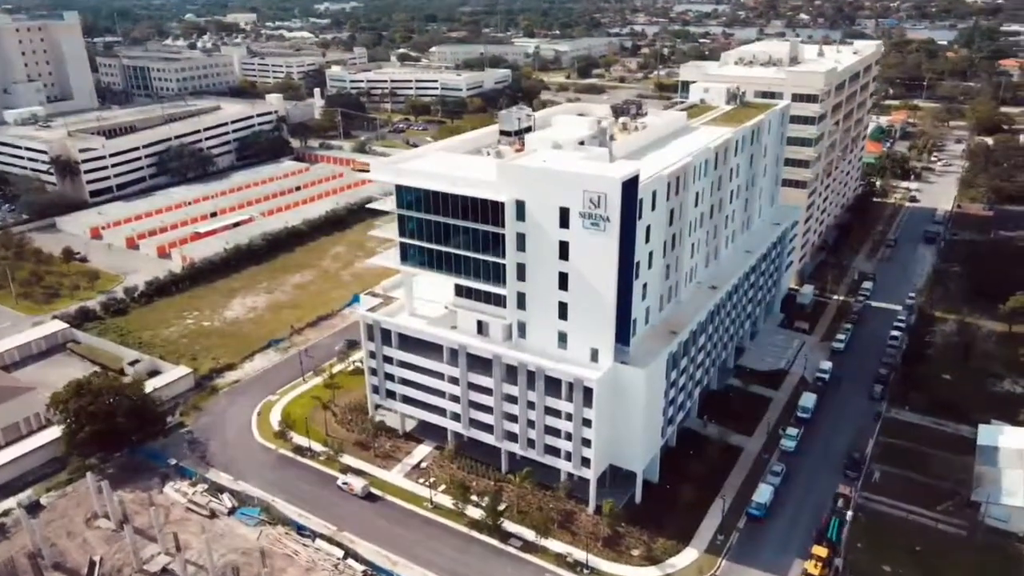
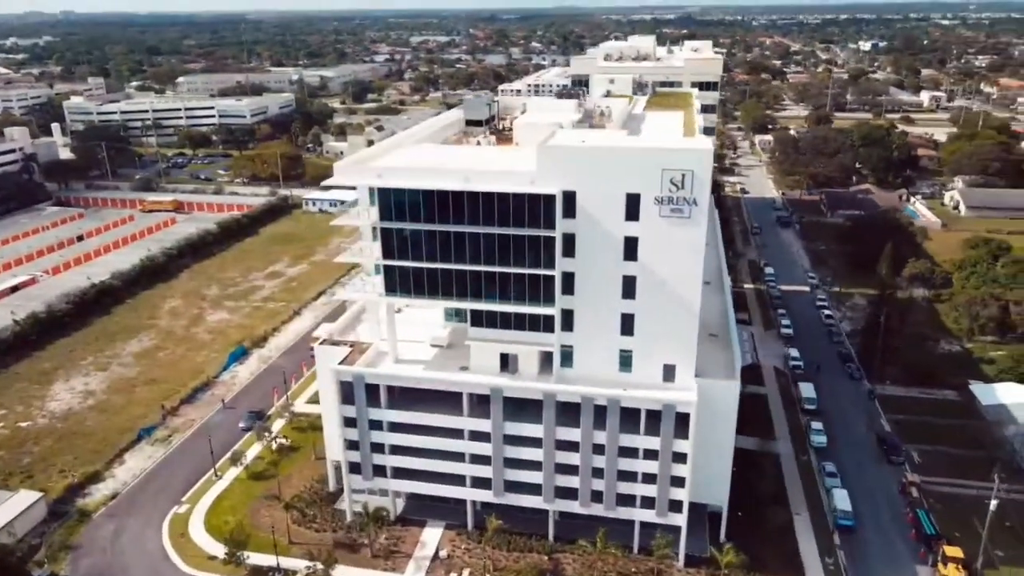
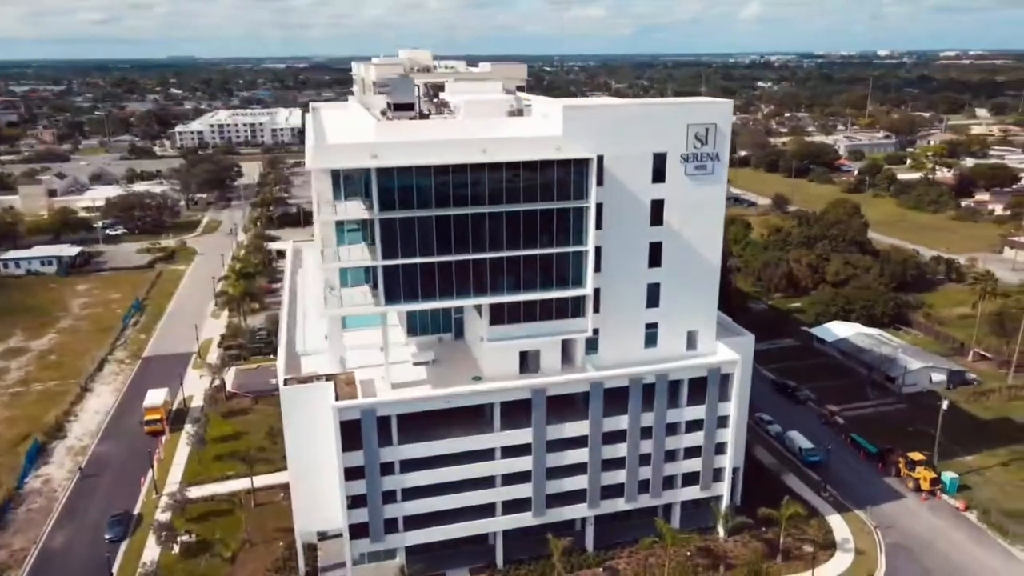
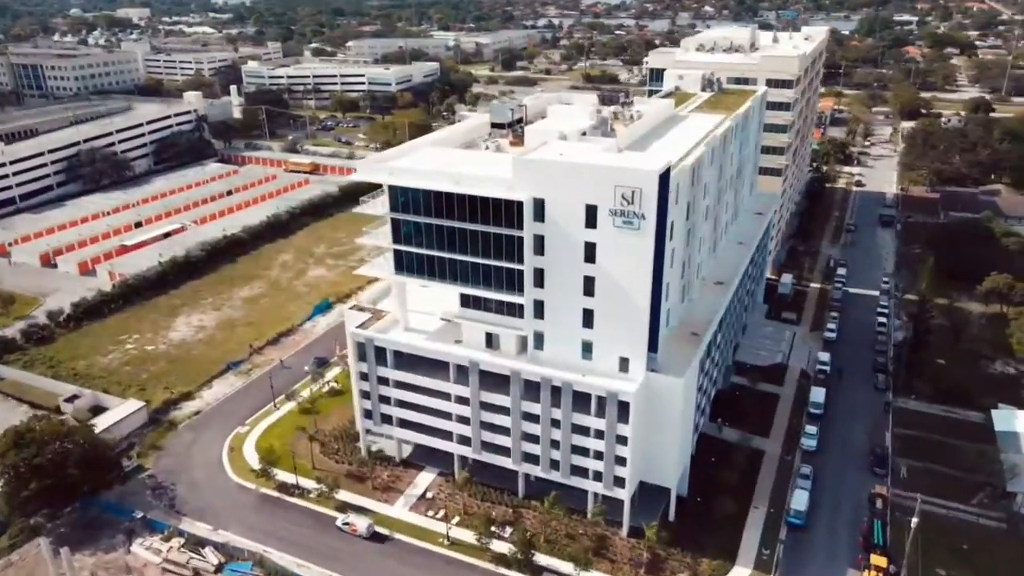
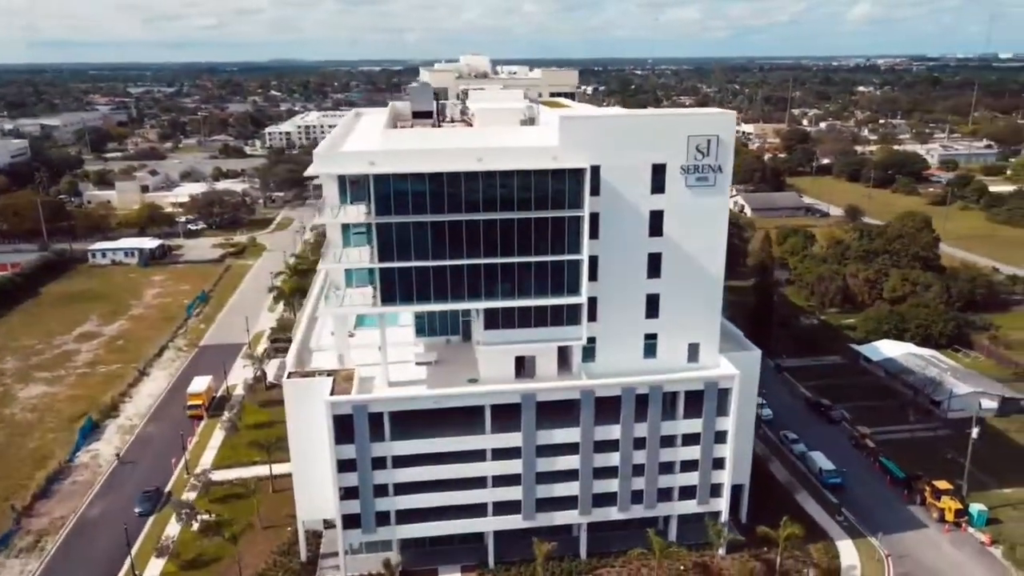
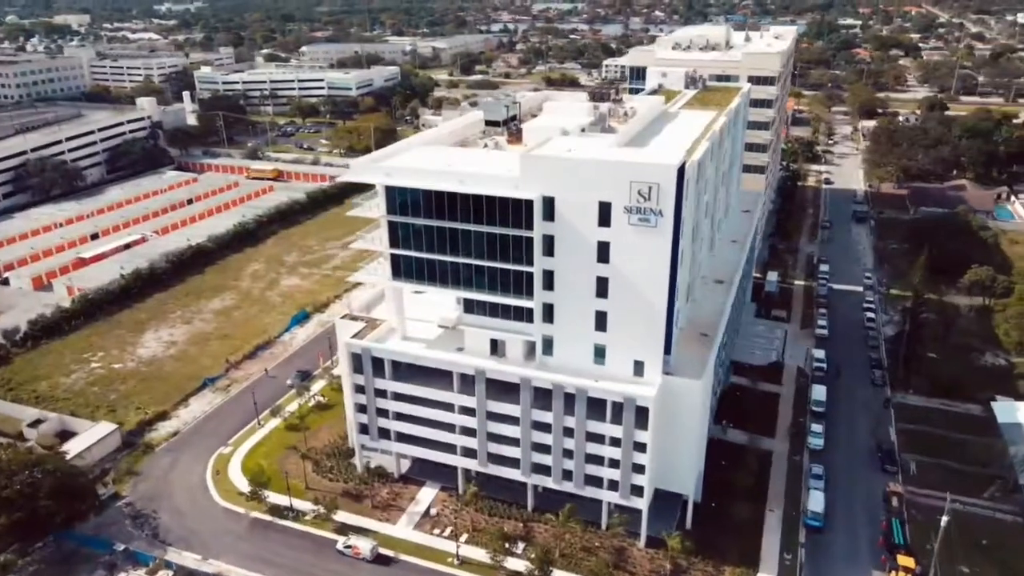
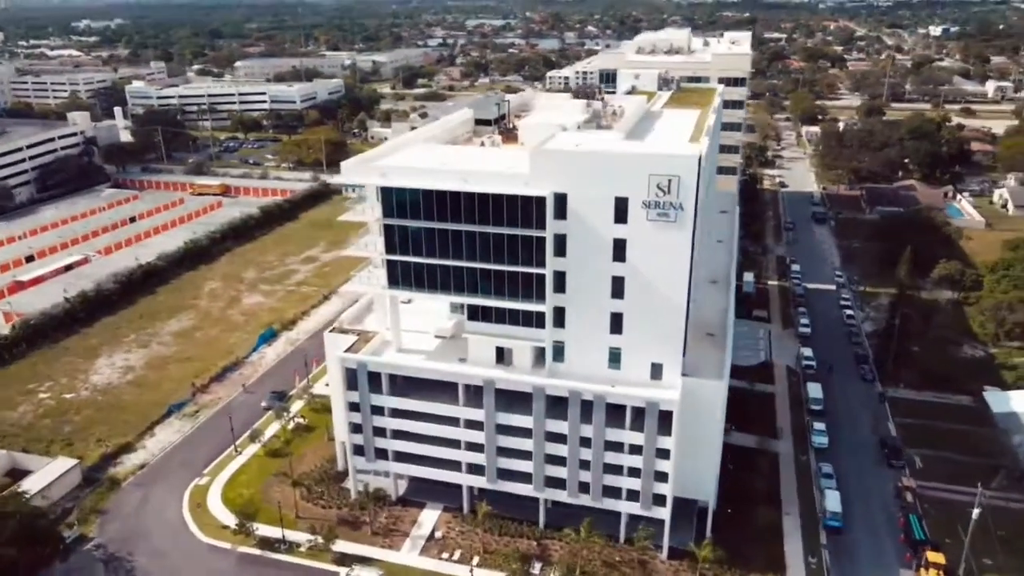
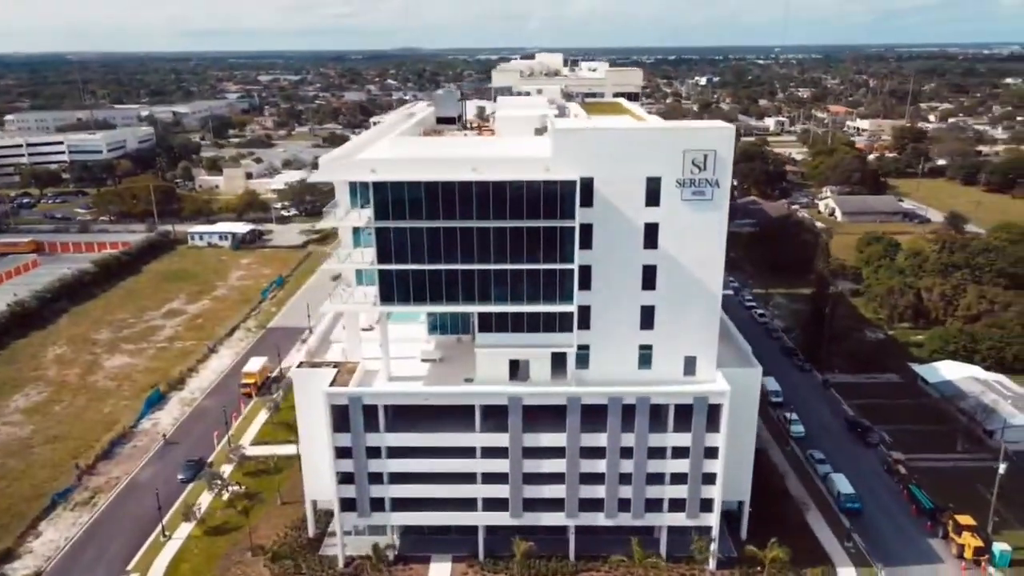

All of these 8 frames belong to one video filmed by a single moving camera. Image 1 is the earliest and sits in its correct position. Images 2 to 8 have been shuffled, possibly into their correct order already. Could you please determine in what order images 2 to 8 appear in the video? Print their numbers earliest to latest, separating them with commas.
4, 6, 7, 2, 8, 5, 3
